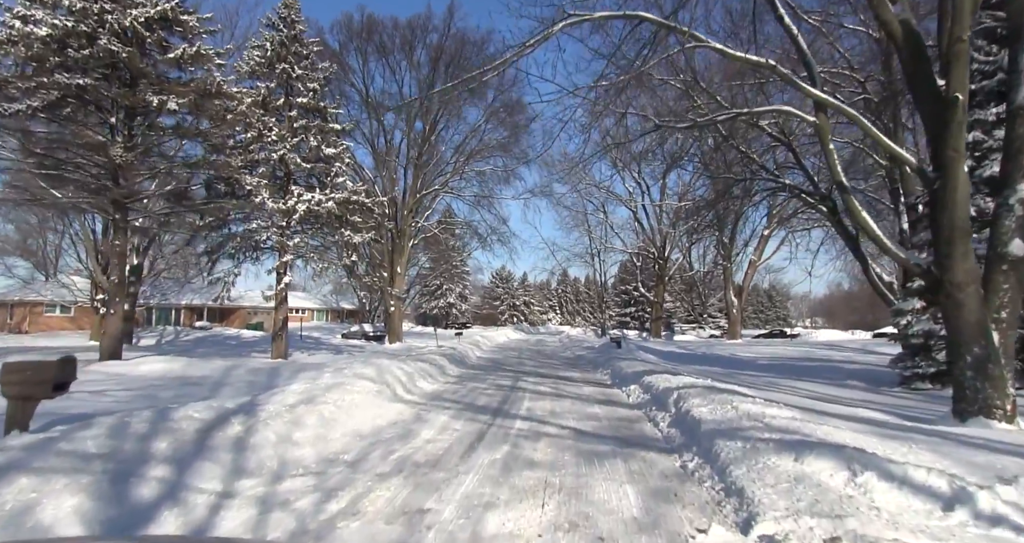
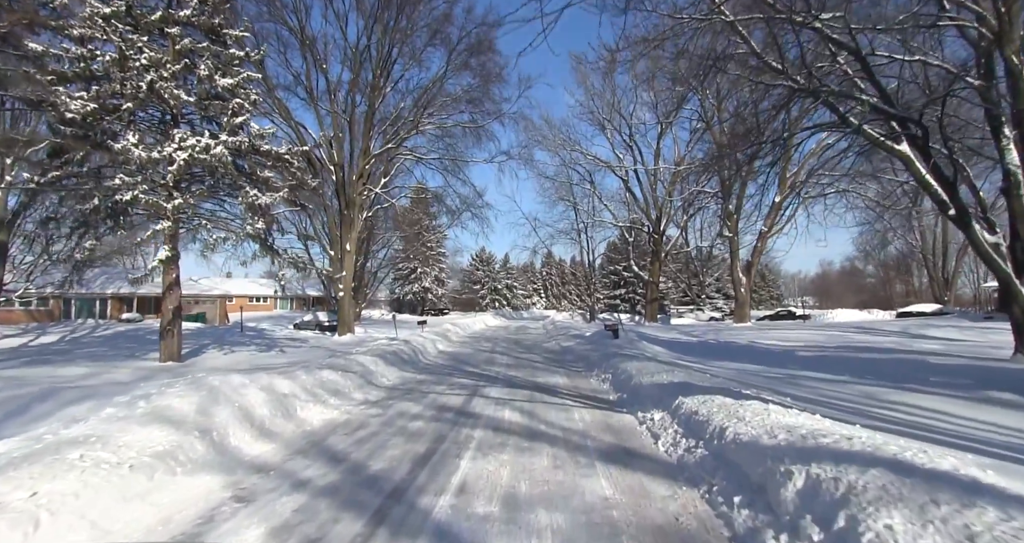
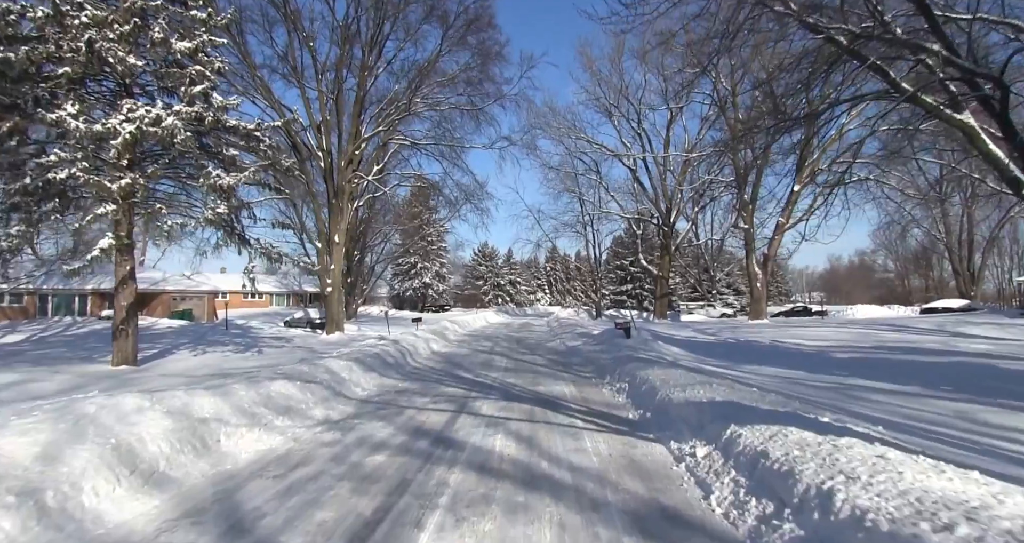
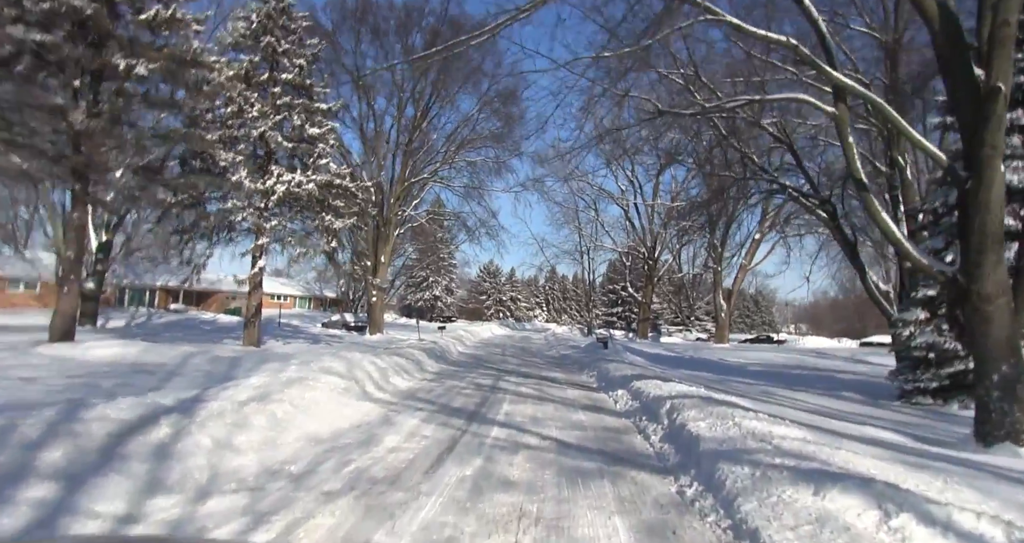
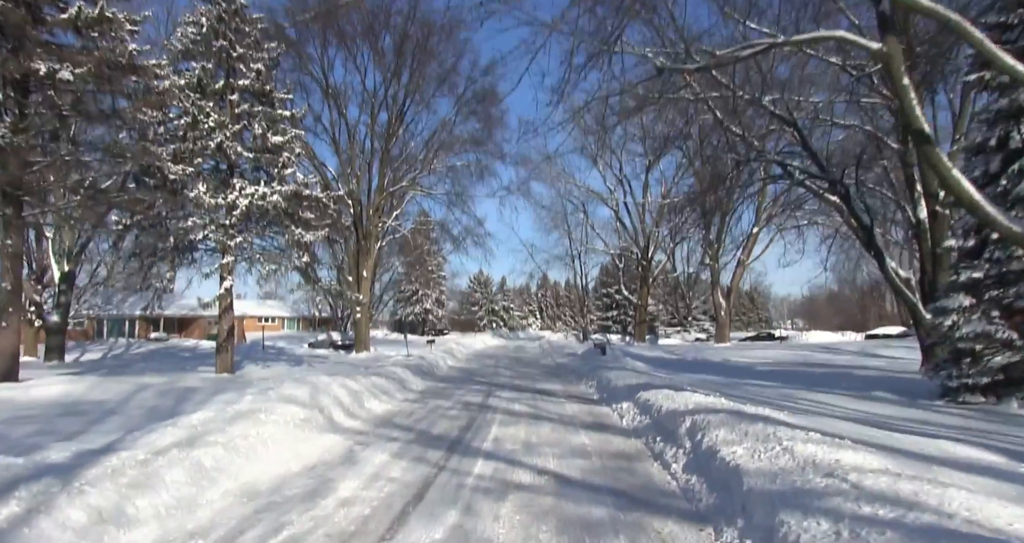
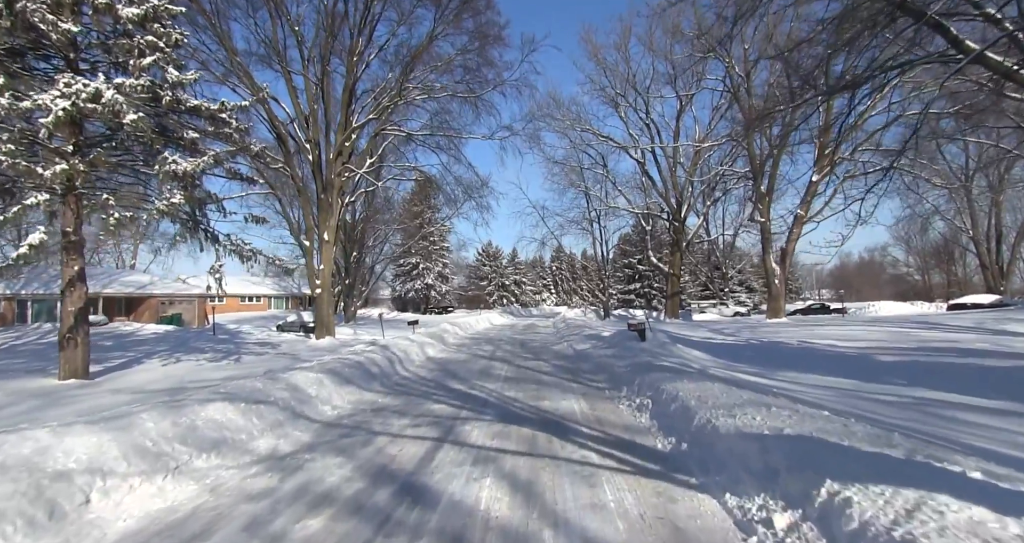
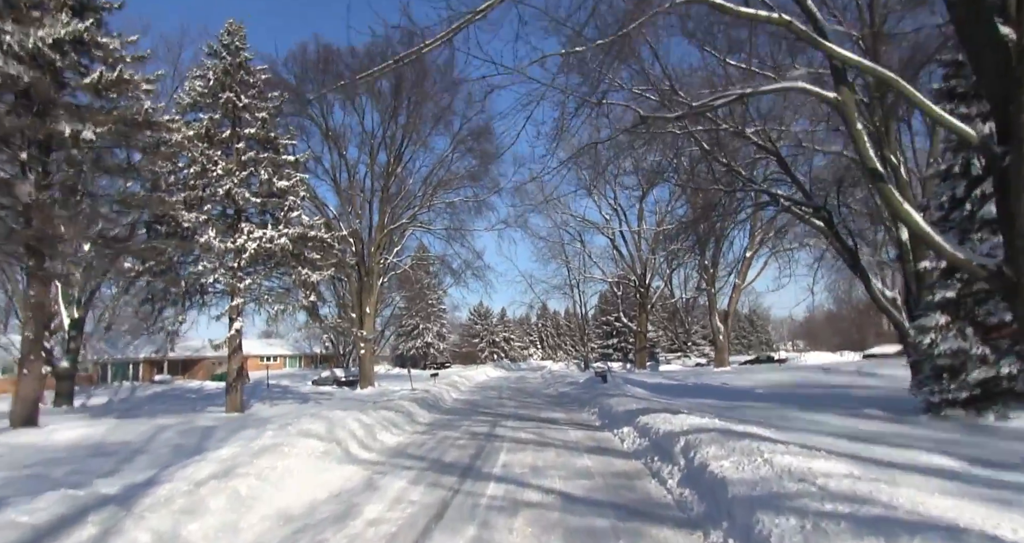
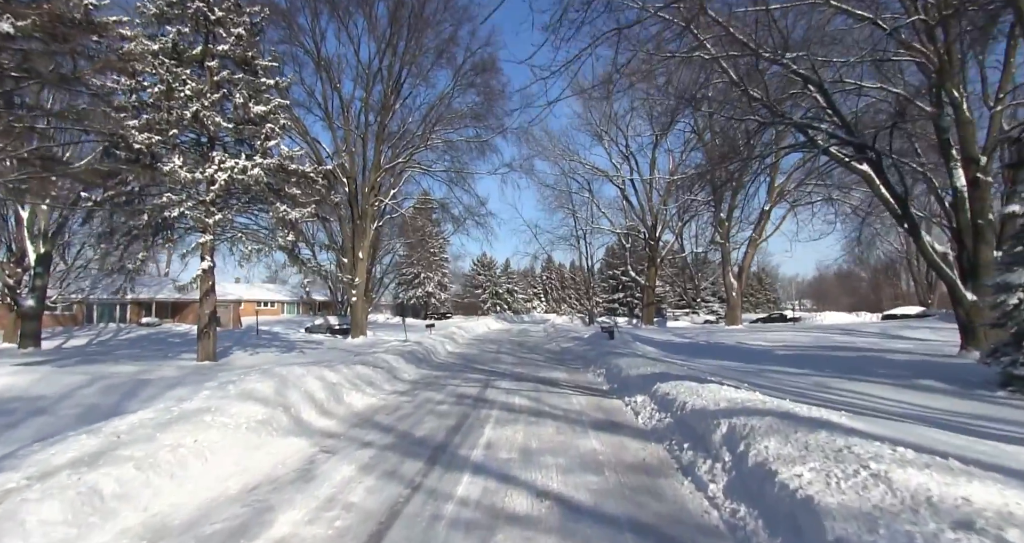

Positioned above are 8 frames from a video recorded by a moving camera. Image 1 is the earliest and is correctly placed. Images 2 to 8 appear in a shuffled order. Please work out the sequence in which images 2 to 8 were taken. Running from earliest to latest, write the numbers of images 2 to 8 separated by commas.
4, 7, 5, 8, 2, 3, 6
